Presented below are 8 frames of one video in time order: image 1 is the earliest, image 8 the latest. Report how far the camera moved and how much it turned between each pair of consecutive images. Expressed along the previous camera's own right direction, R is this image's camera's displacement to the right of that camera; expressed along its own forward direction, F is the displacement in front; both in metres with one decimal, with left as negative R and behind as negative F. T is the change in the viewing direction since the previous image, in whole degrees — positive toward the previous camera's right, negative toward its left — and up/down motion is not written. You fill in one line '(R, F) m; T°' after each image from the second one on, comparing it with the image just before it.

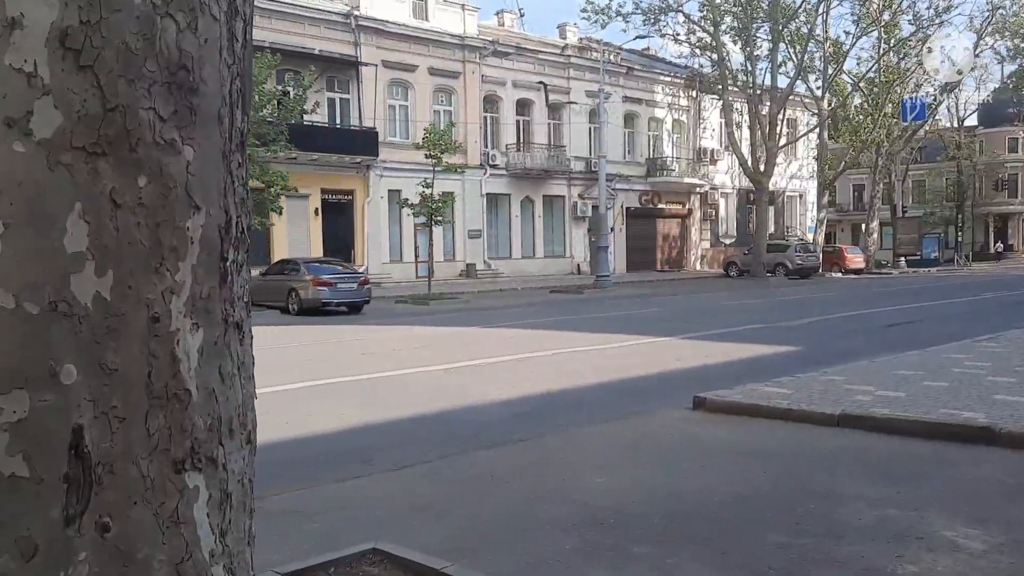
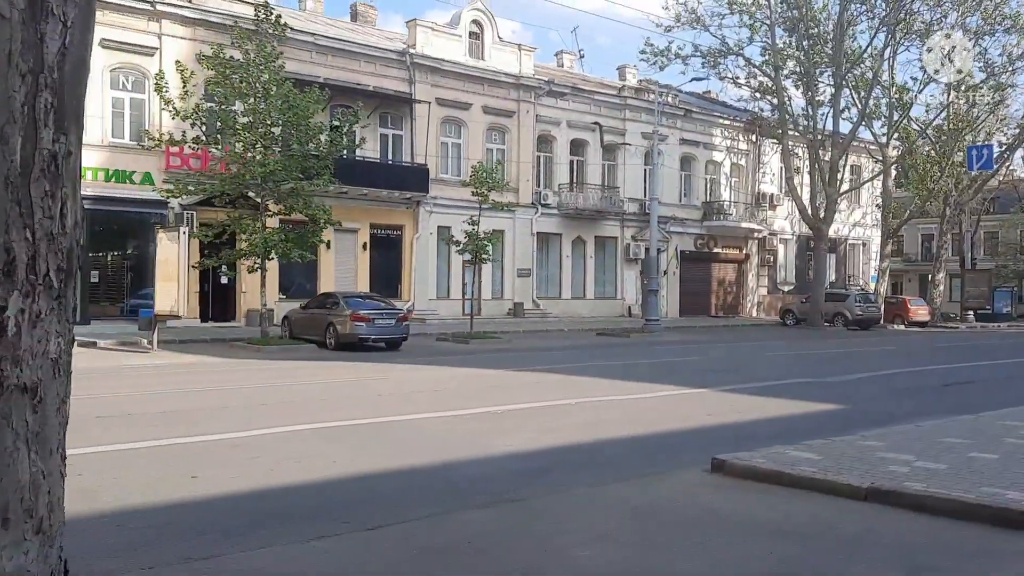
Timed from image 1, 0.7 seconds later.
(+0.5, +0.5) m; -4°
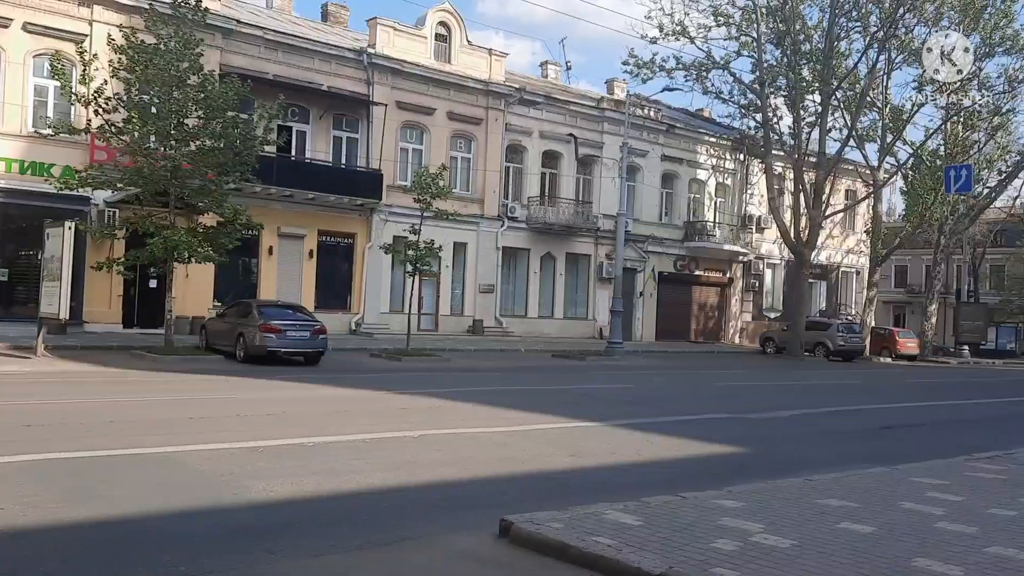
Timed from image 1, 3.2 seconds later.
(+1.9, +1.8) m; -1°
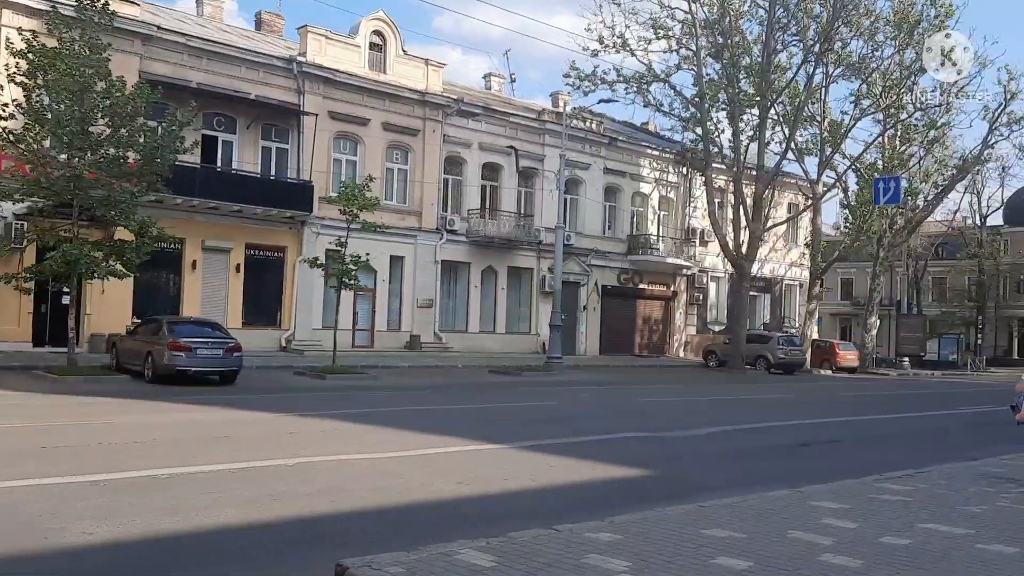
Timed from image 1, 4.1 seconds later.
(+0.8, +0.6) m; +3°
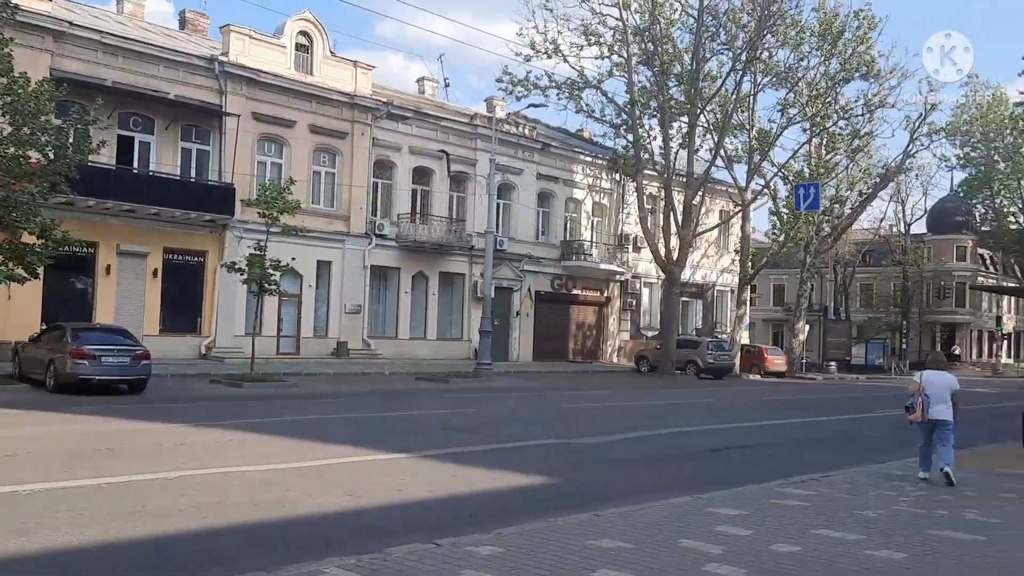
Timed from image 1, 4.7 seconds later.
(+0.5, +0.3) m; +4°
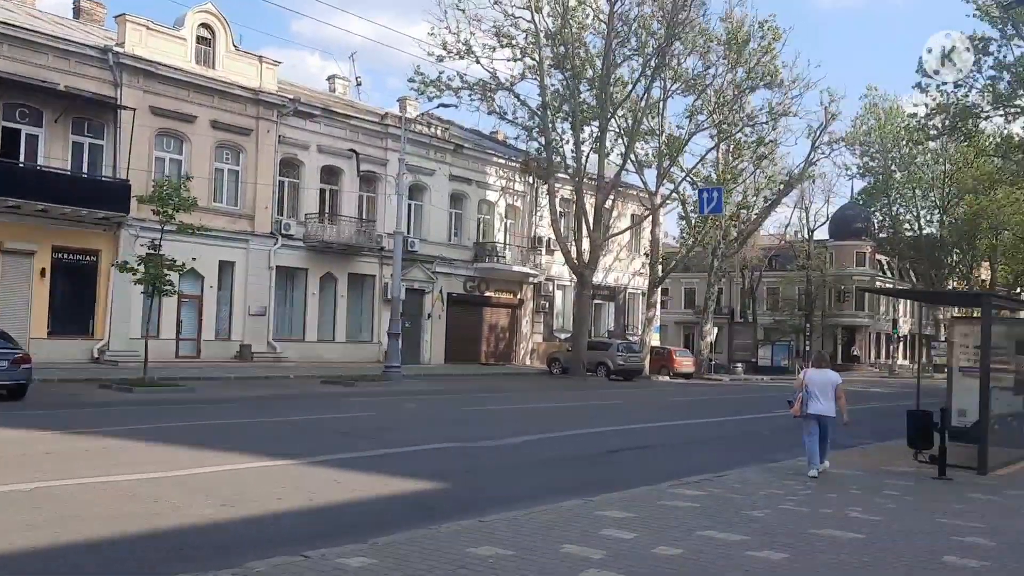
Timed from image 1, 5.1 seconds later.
(+0.3, +0.3) m; +5°
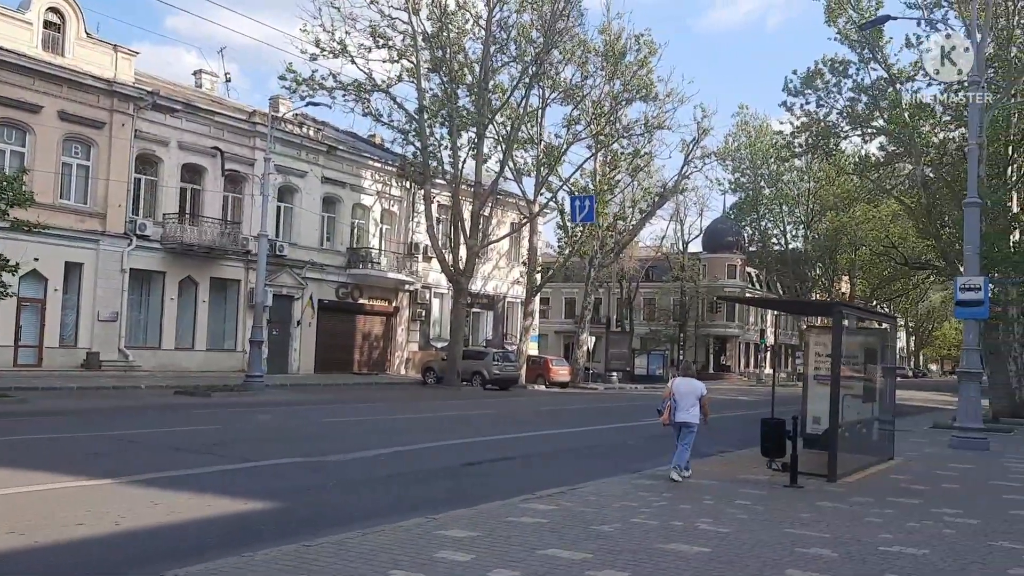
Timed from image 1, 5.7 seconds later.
(+0.4, +0.6) m; +7°
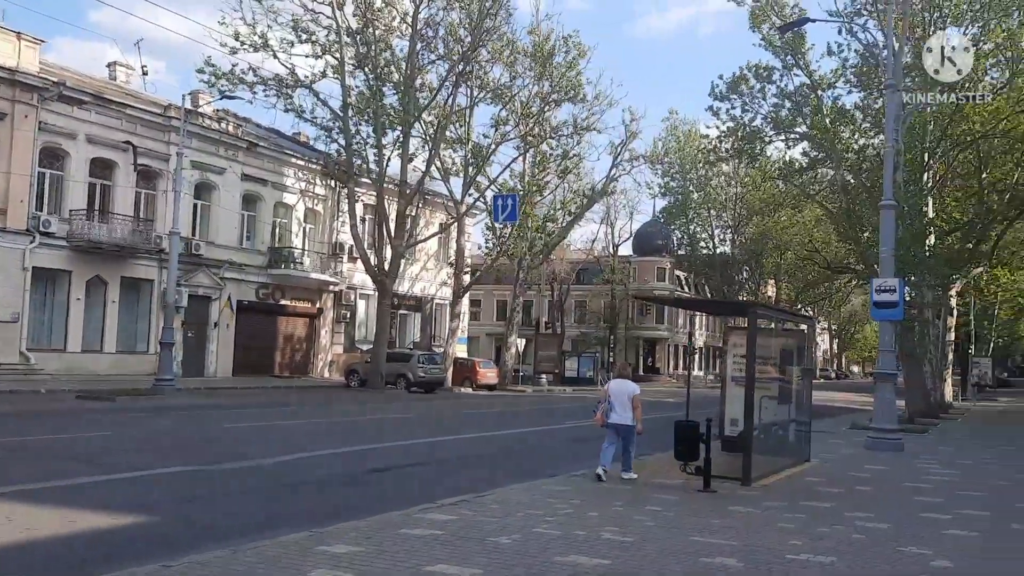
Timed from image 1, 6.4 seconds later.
(+0.3, +0.5) m; +4°
